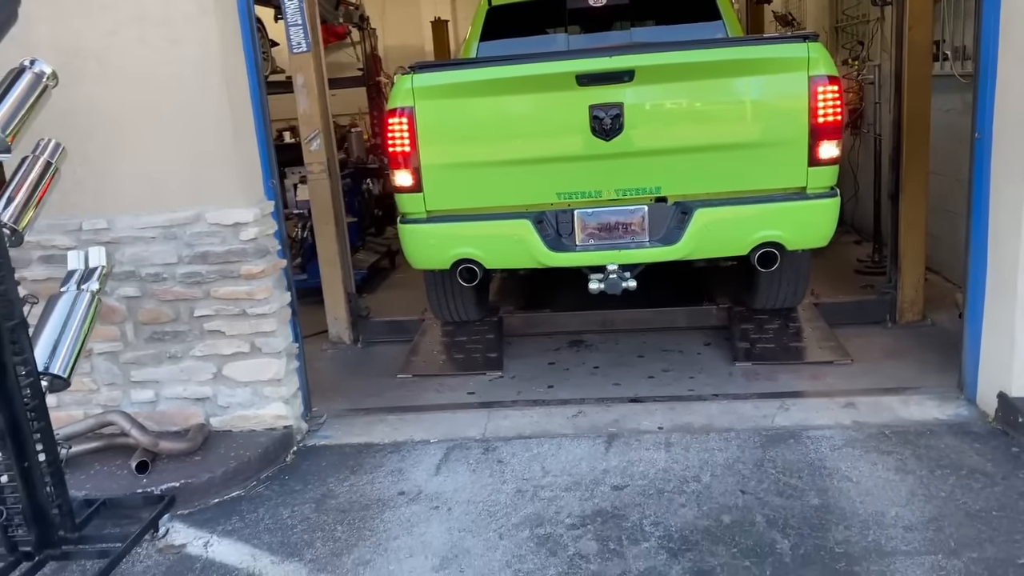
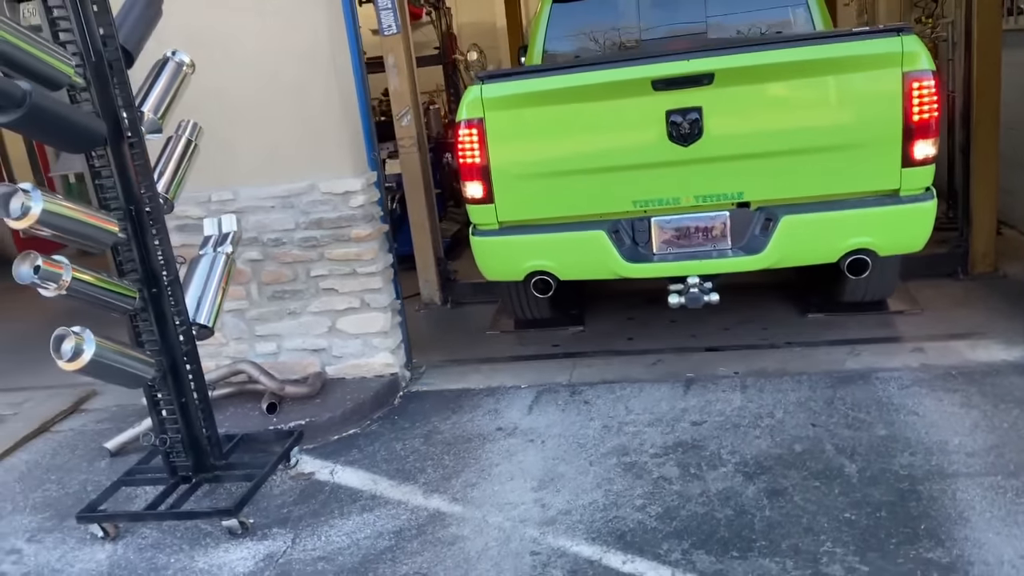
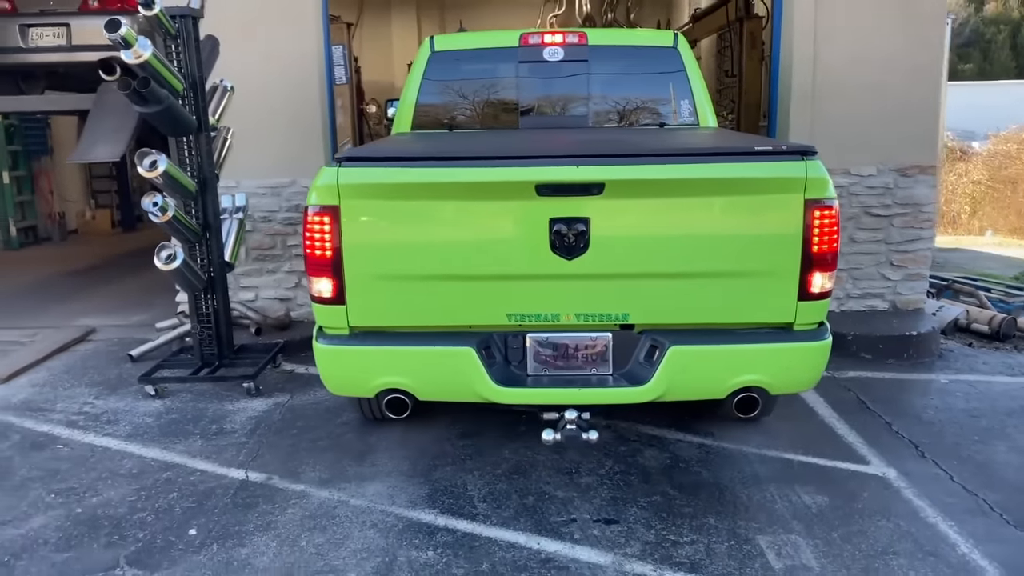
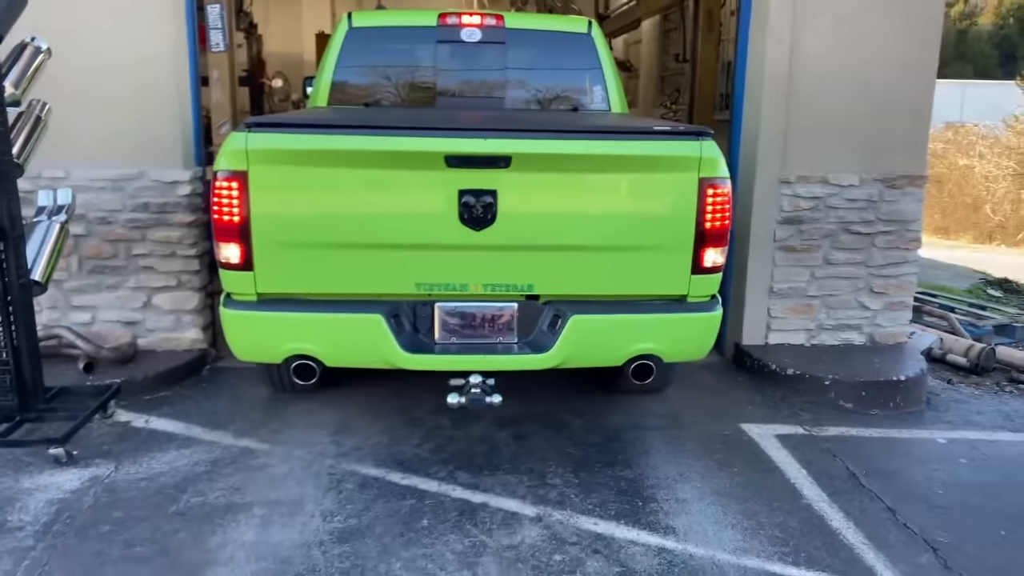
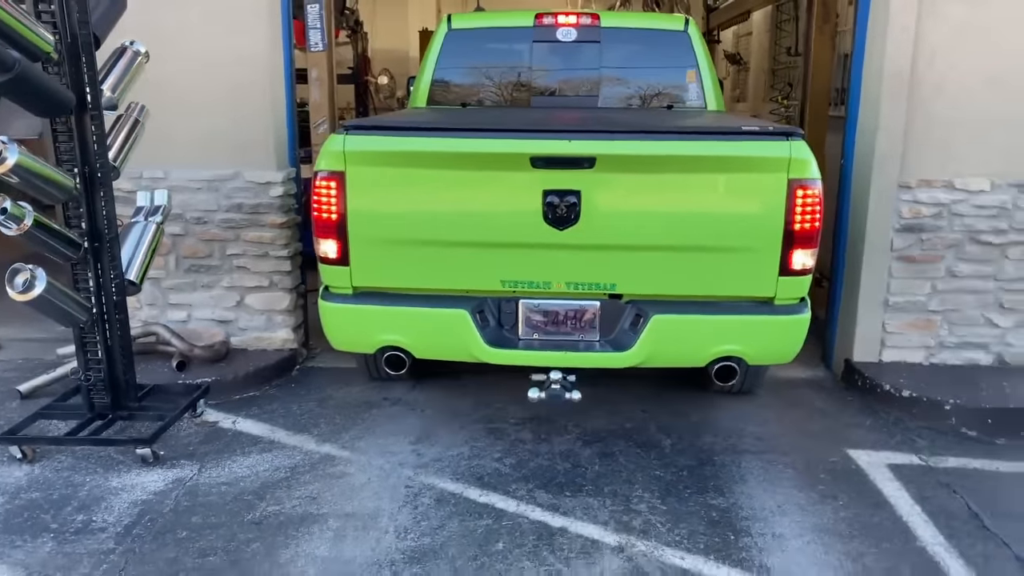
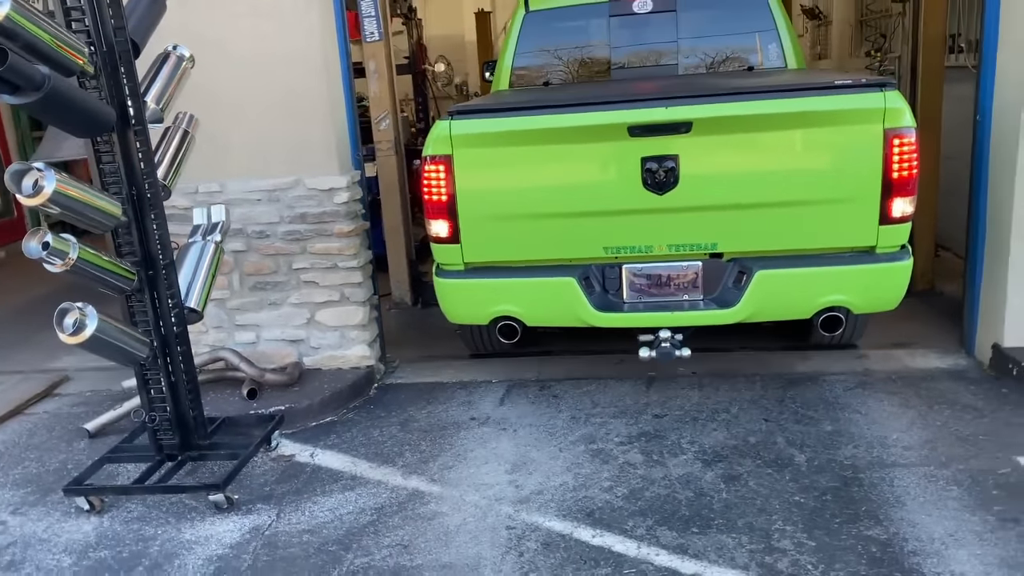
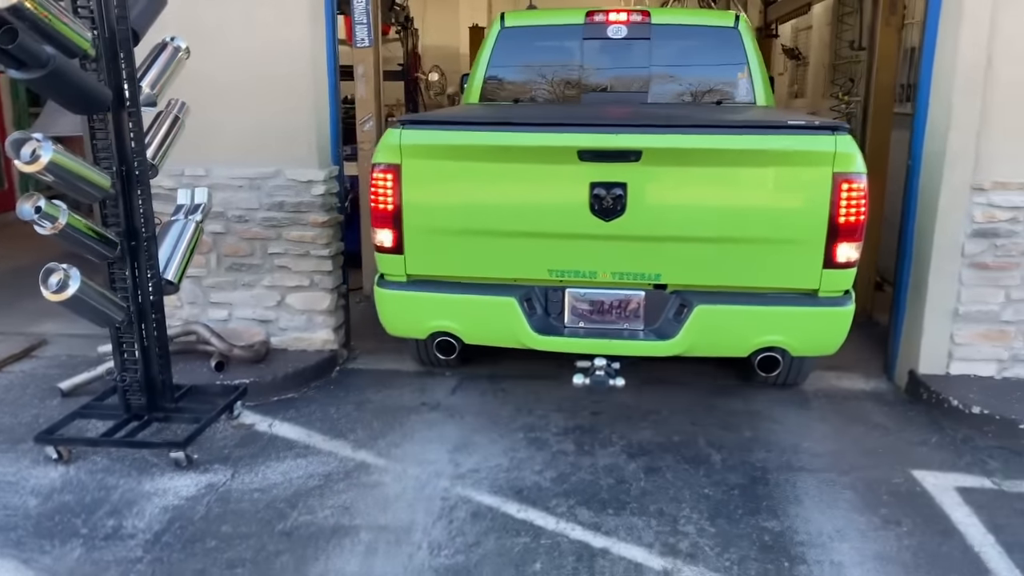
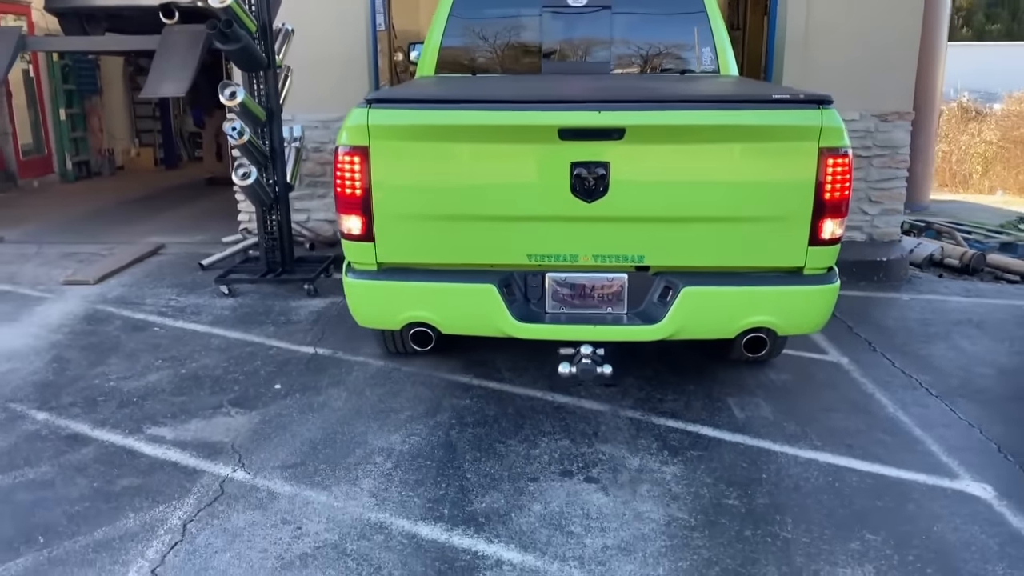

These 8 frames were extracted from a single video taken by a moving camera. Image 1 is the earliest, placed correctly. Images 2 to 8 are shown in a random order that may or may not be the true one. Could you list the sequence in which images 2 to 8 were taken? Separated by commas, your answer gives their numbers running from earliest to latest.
2, 6, 7, 5, 4, 3, 8
